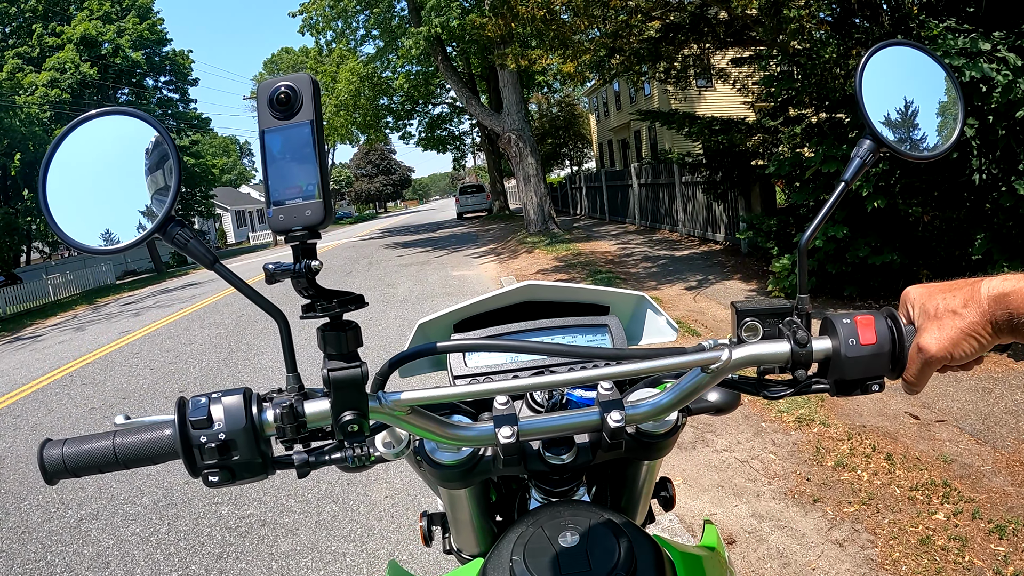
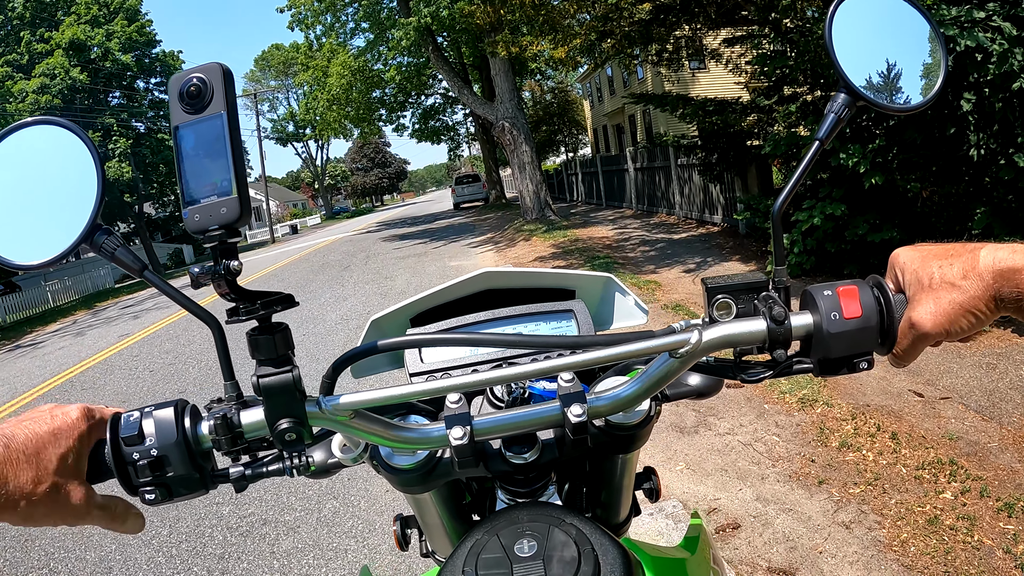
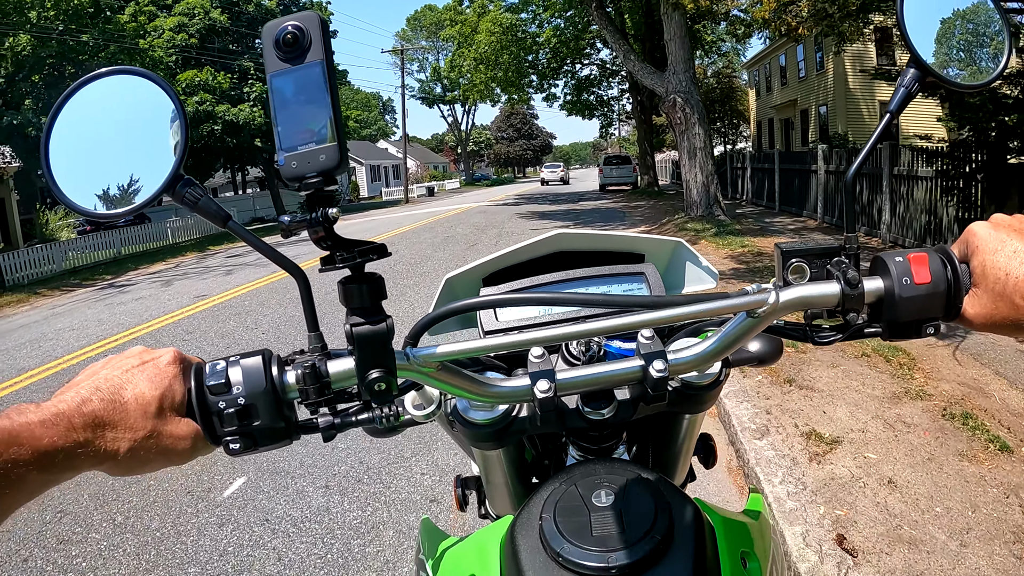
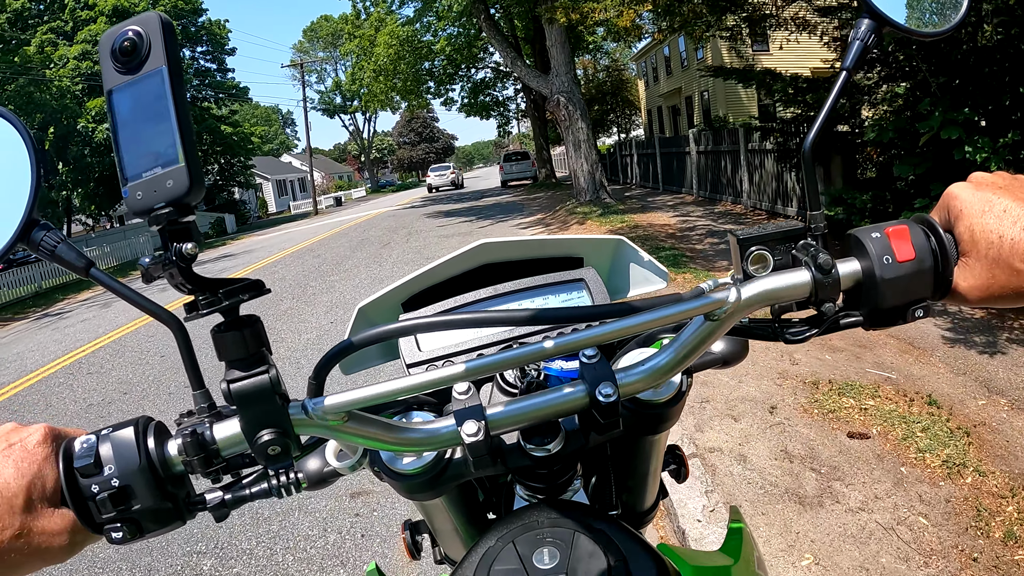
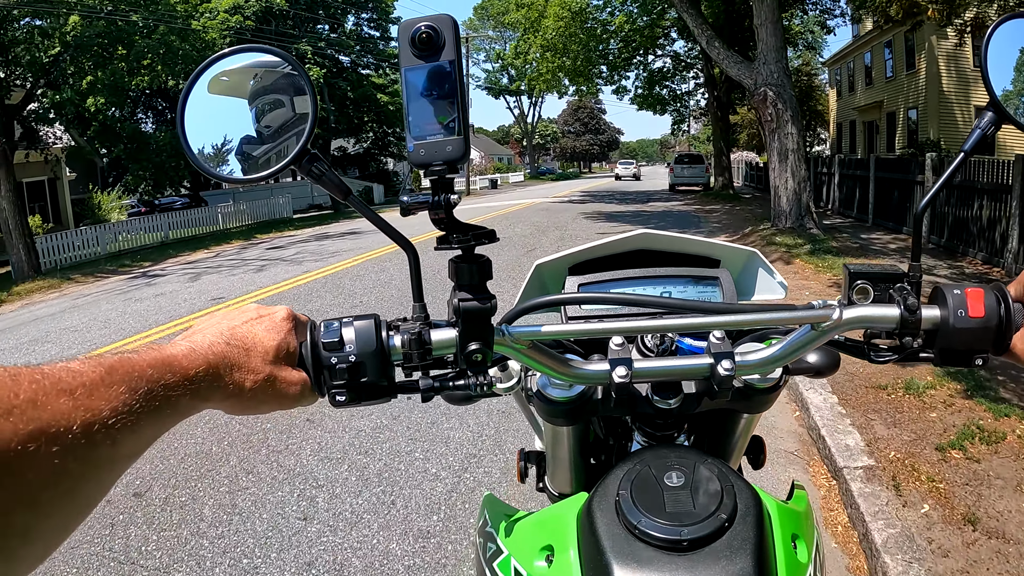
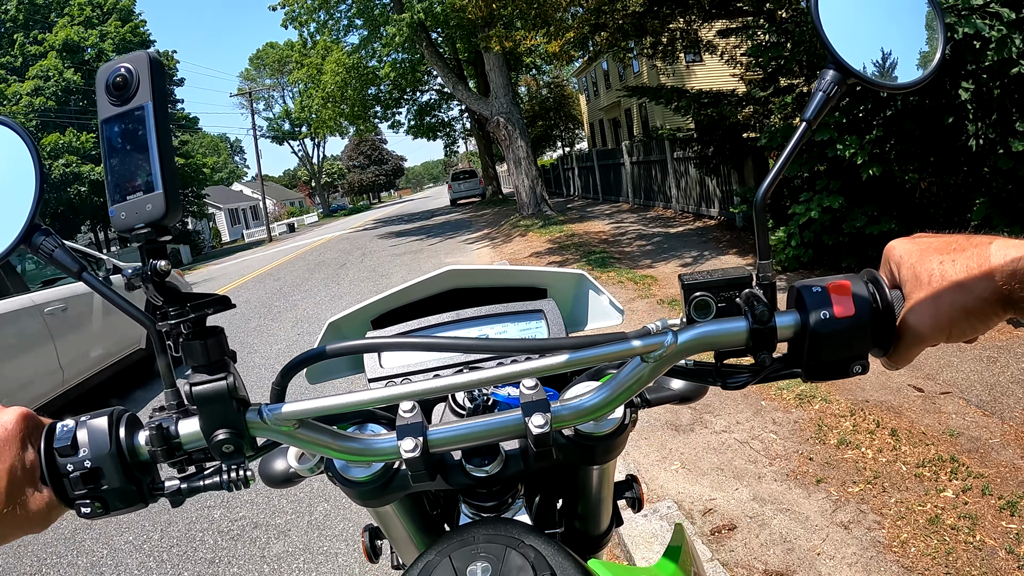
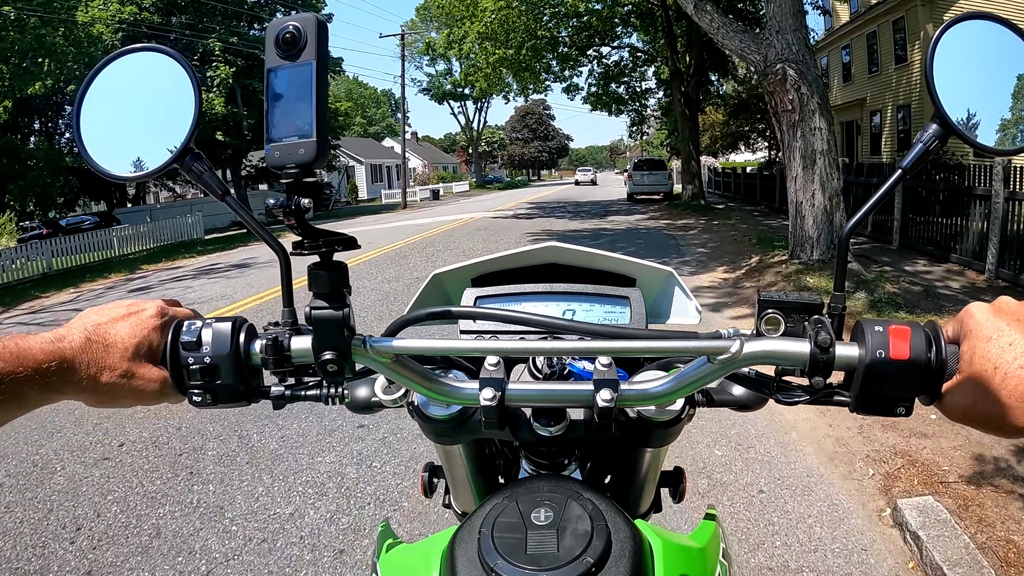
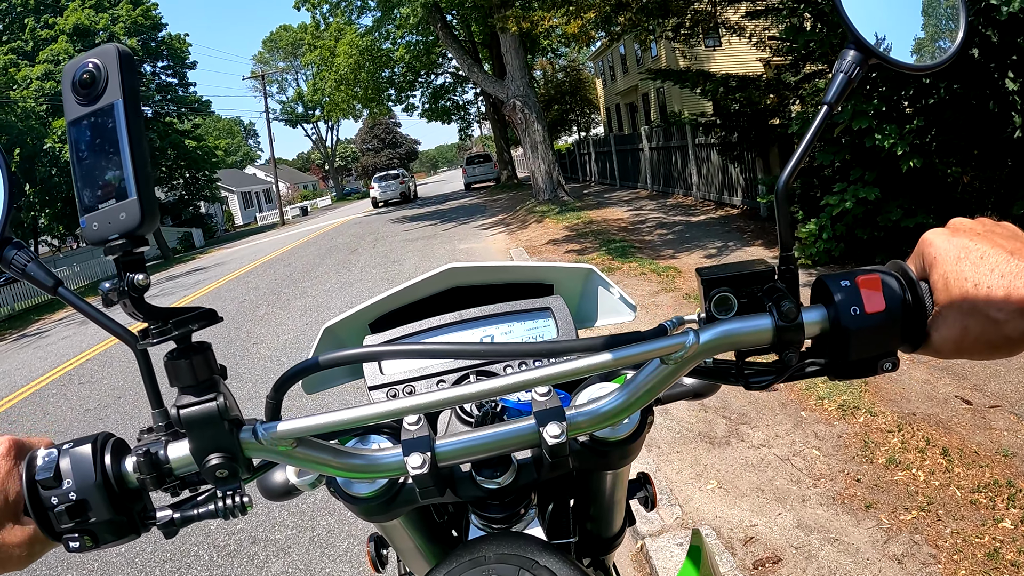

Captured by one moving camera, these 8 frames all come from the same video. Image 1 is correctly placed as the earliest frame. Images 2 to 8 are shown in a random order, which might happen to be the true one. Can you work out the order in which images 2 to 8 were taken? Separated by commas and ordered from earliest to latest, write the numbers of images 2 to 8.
2, 6, 8, 4, 3, 5, 7
